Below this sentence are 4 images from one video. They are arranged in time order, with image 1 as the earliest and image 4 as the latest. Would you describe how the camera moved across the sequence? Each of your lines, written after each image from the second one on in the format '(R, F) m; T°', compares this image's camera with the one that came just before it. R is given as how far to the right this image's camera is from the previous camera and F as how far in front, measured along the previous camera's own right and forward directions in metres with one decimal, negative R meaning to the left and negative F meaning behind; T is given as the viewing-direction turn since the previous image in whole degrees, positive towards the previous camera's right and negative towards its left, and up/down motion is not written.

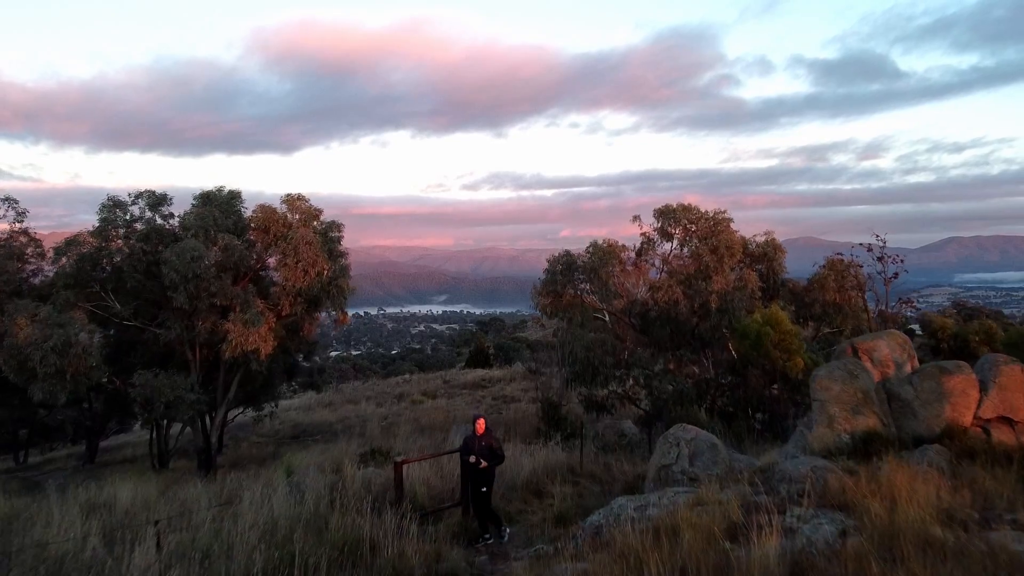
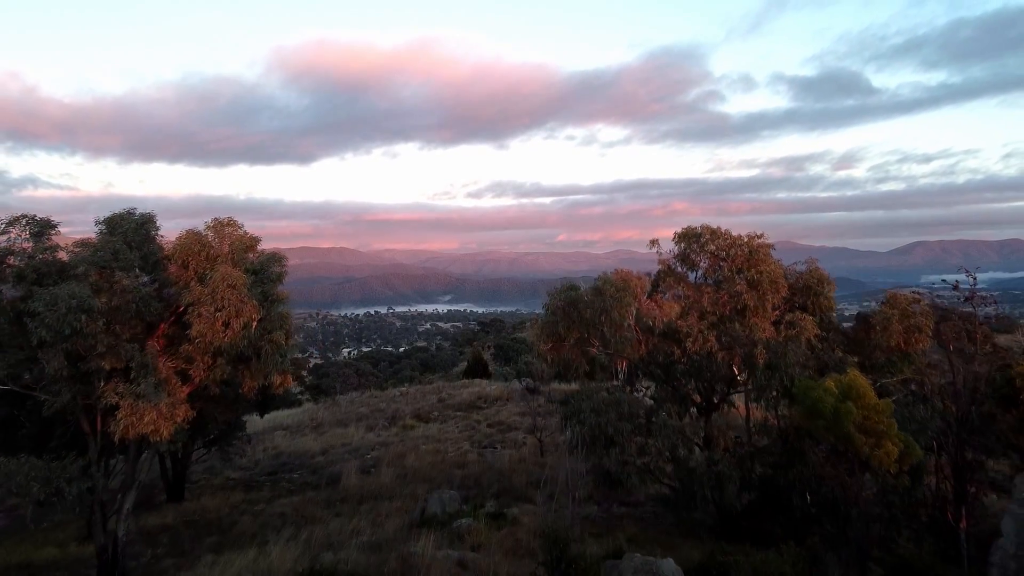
(+0.1, +2.7) m; 0°
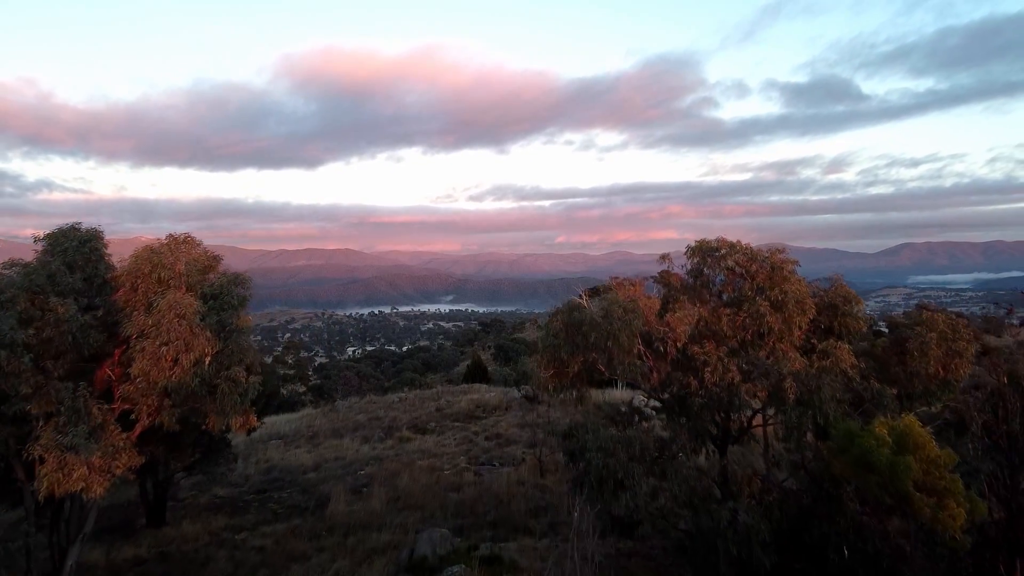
(0.0, +1.2) m; 0°
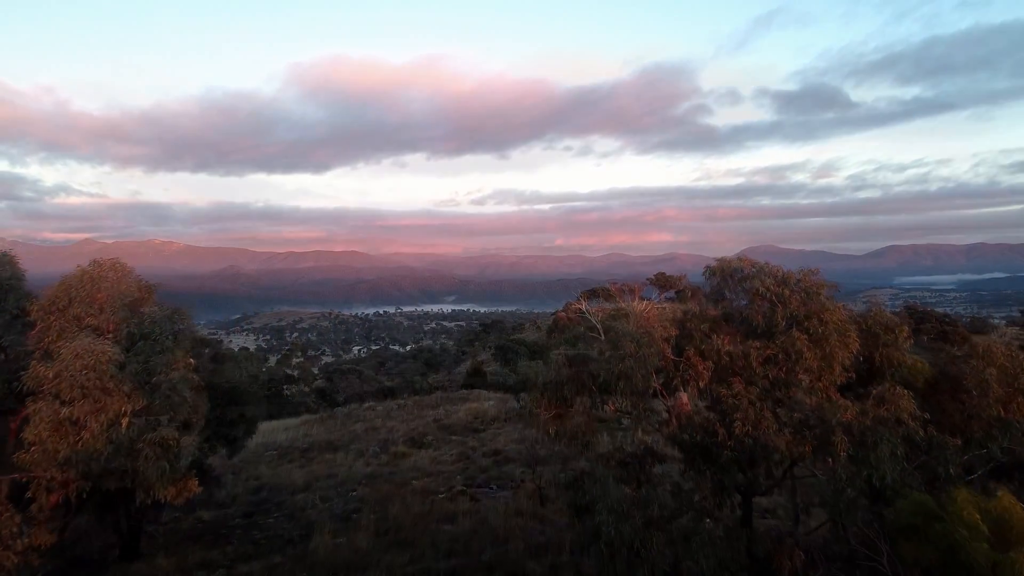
(+0.1, +1.4) m; 0°
